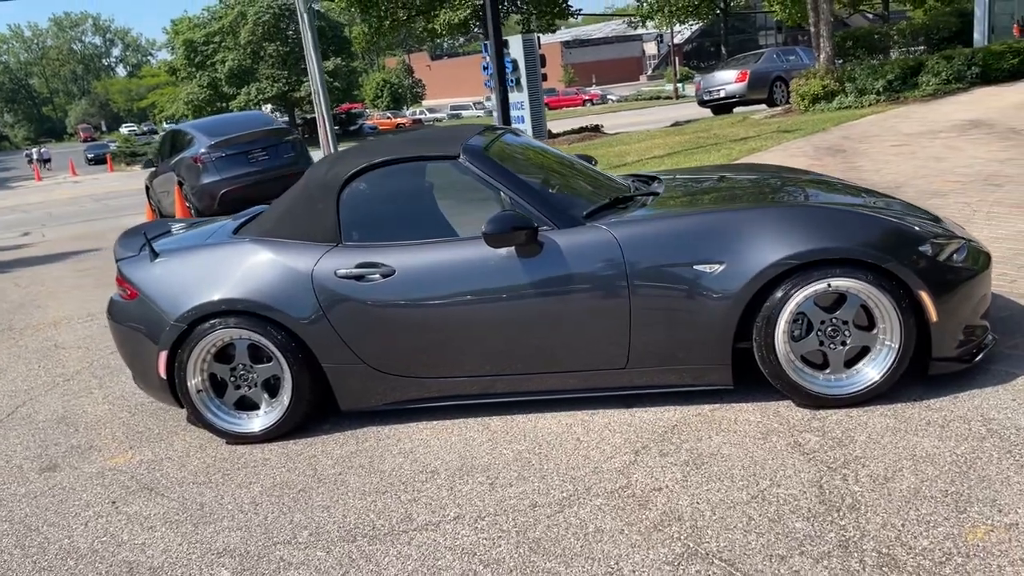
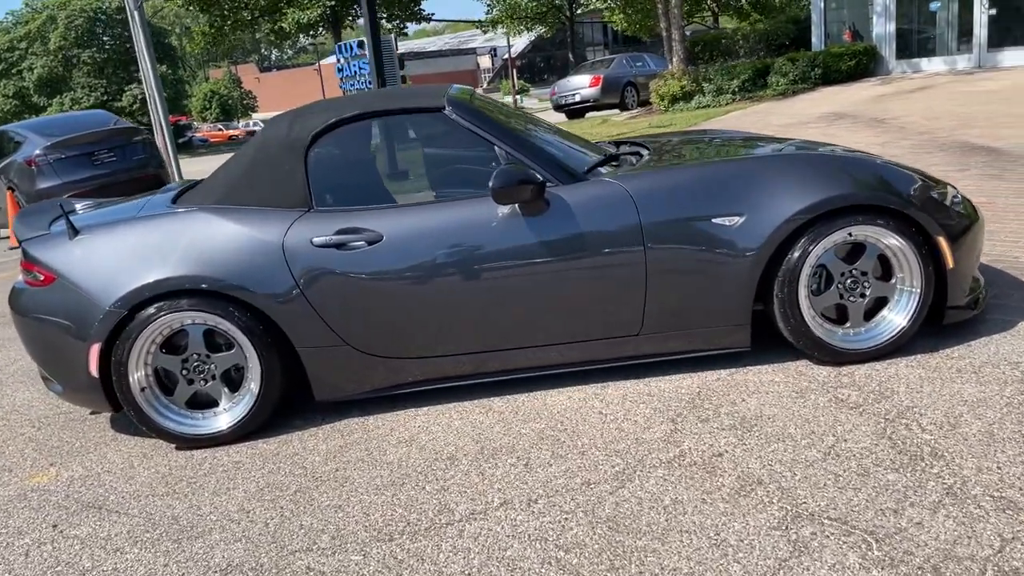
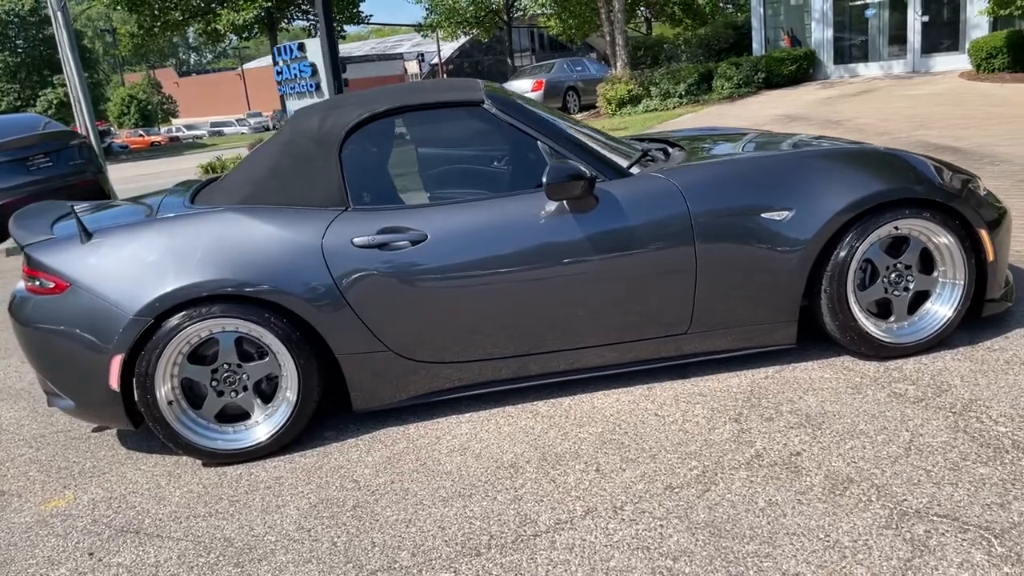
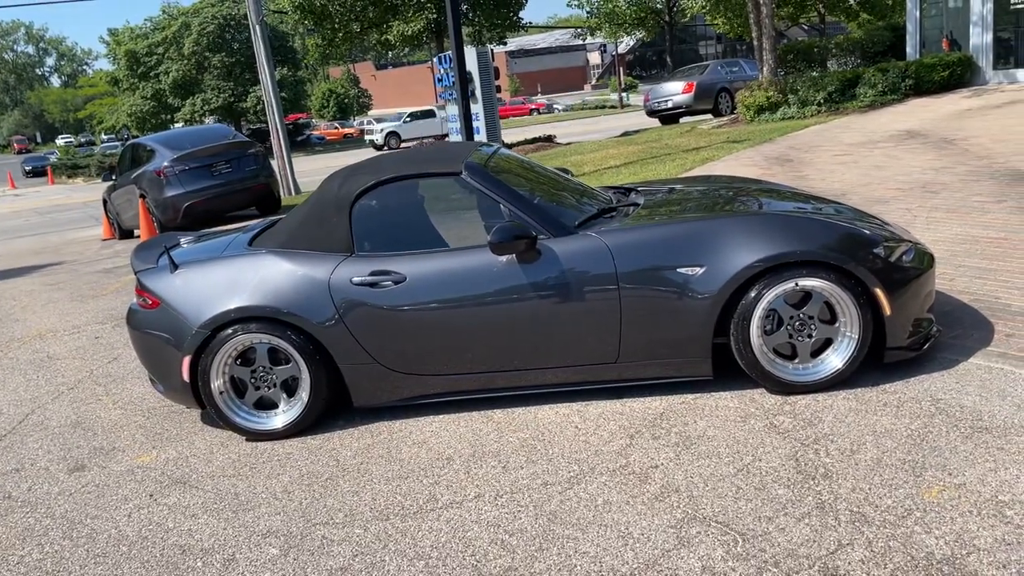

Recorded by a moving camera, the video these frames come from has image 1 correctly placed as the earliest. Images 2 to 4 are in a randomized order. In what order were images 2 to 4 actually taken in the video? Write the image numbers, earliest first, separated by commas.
4, 2, 3
